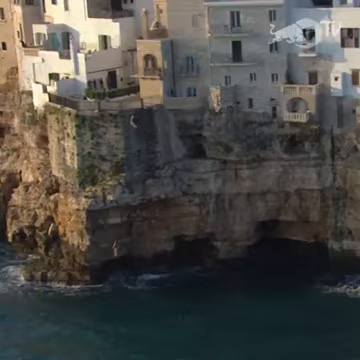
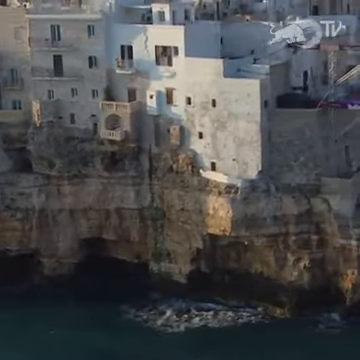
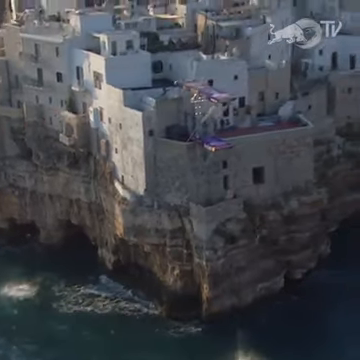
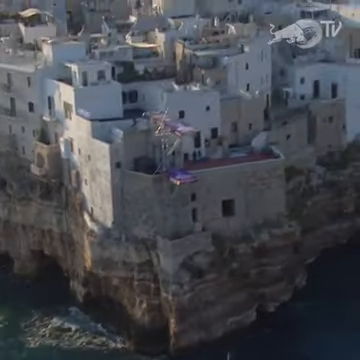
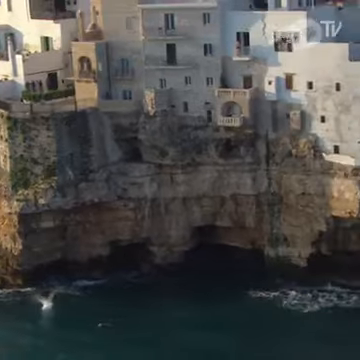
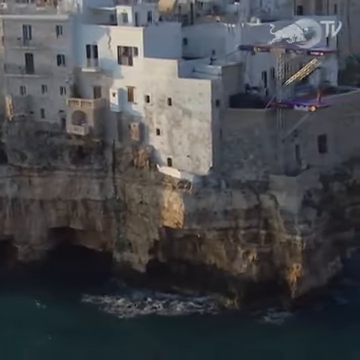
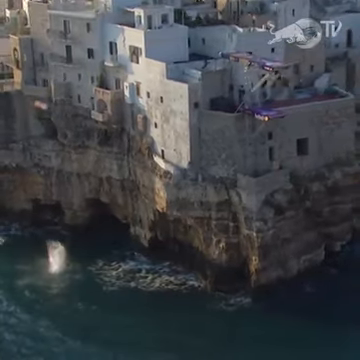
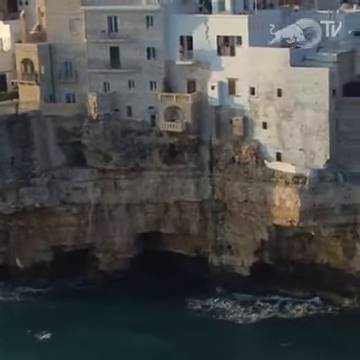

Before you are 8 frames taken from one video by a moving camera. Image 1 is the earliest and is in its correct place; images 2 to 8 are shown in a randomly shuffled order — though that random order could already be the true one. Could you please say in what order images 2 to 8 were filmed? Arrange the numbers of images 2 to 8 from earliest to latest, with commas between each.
5, 8, 2, 6, 7, 3, 4
